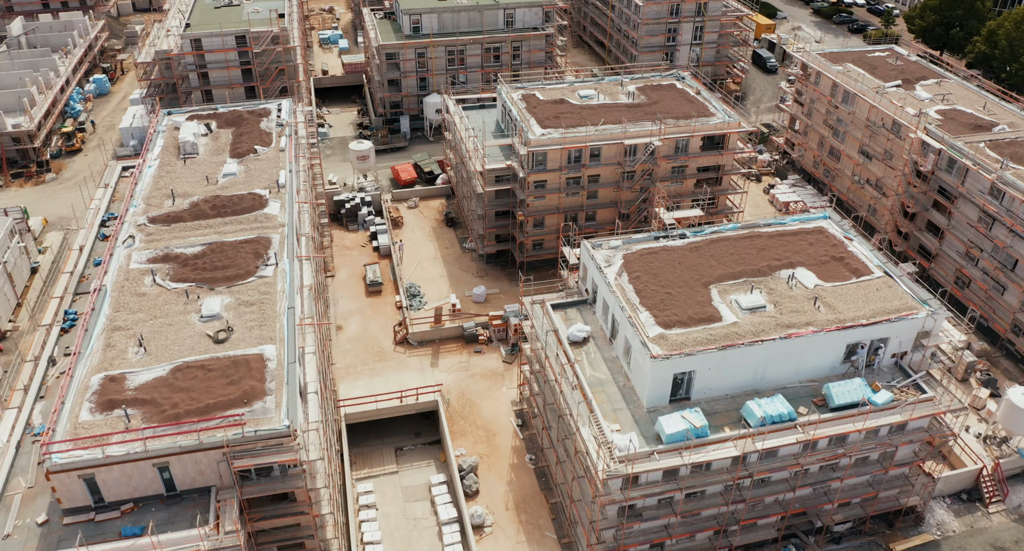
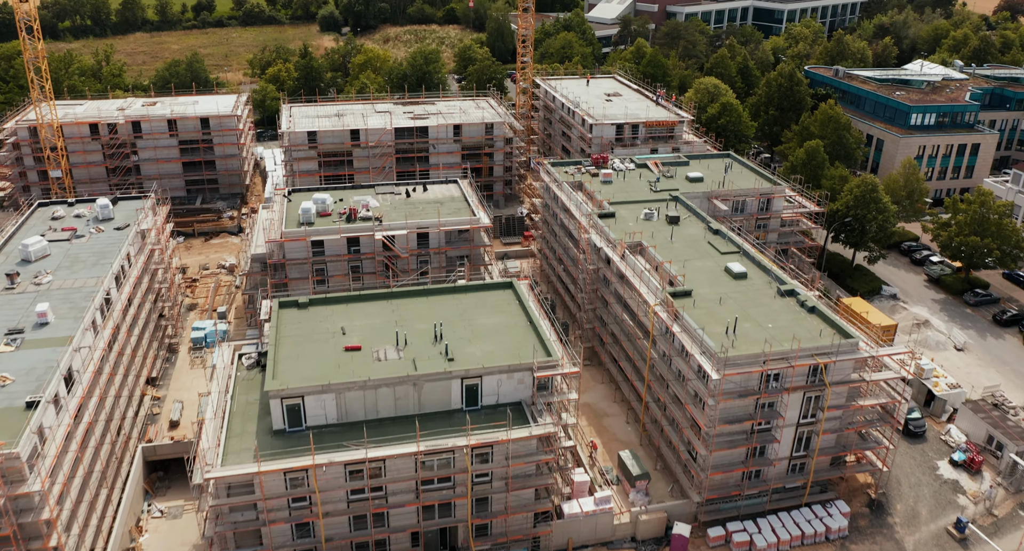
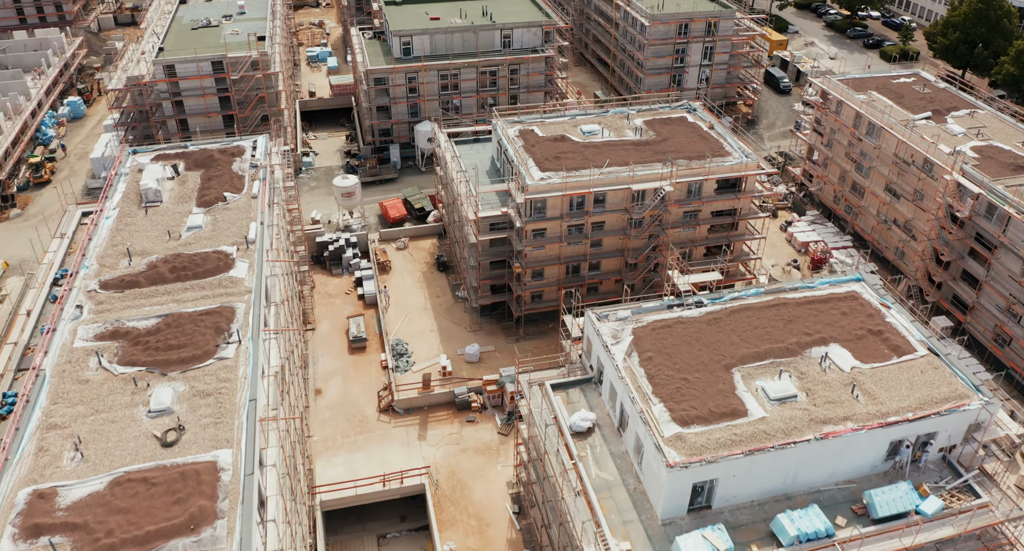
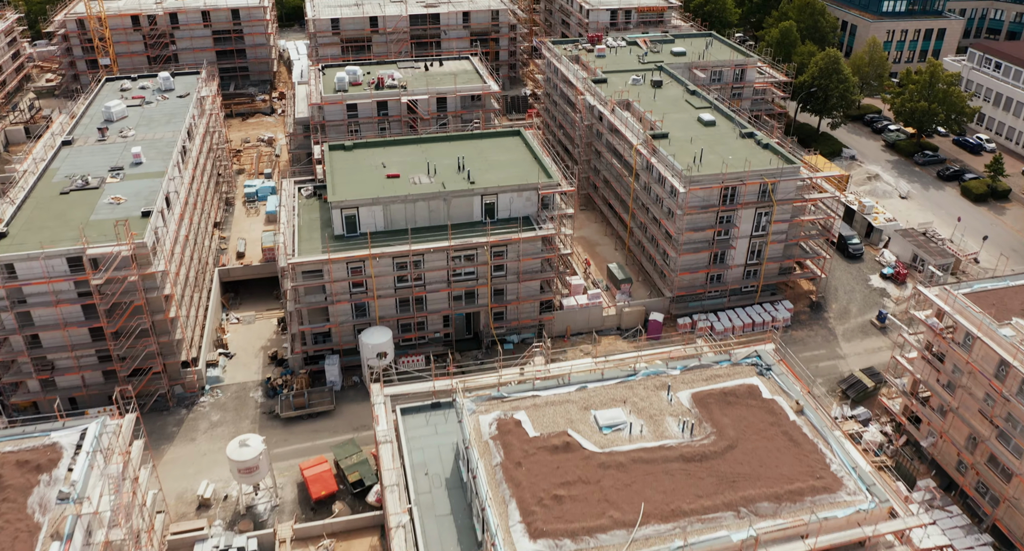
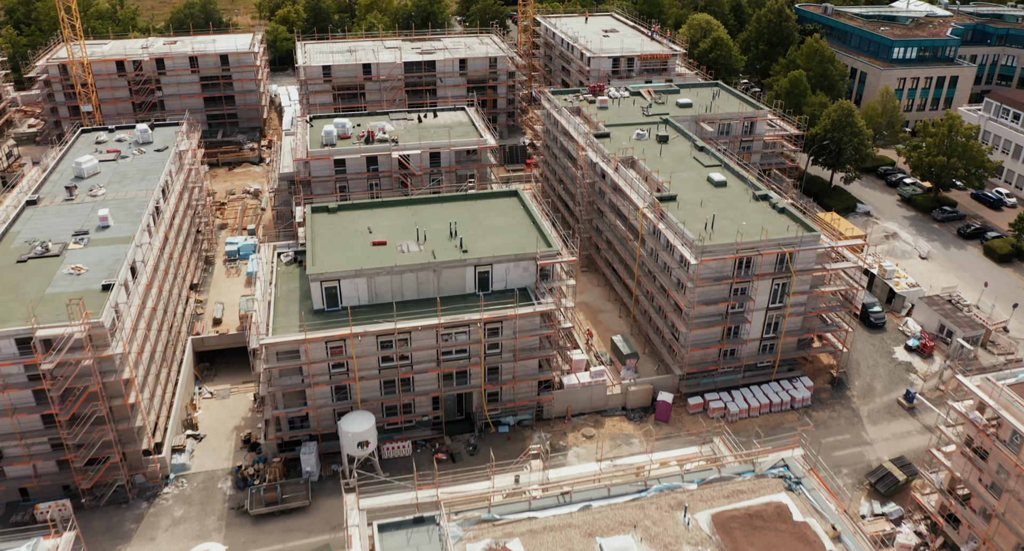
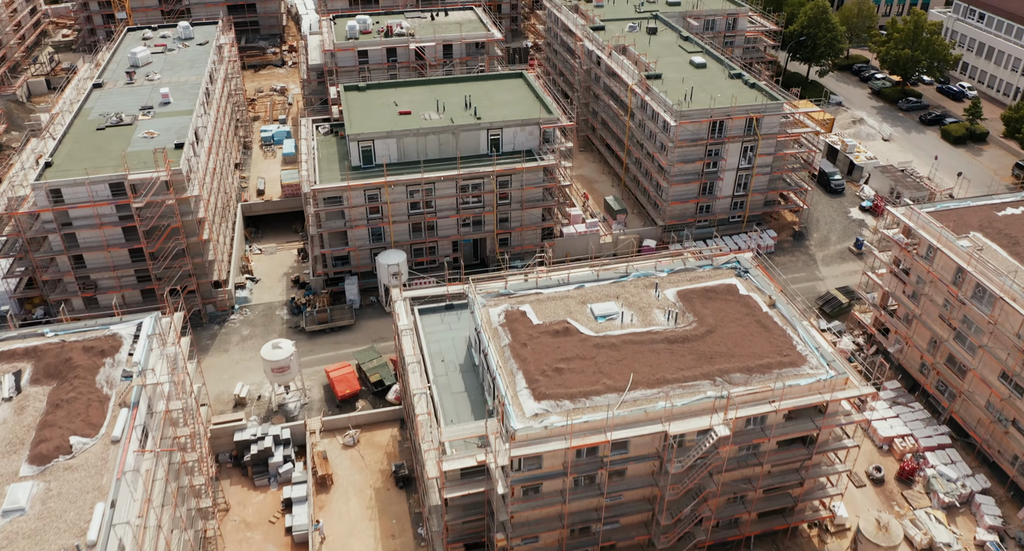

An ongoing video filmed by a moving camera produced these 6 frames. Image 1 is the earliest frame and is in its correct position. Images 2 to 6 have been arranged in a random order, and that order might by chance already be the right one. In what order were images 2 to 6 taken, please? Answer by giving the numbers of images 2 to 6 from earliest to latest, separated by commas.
3, 6, 4, 5, 2
